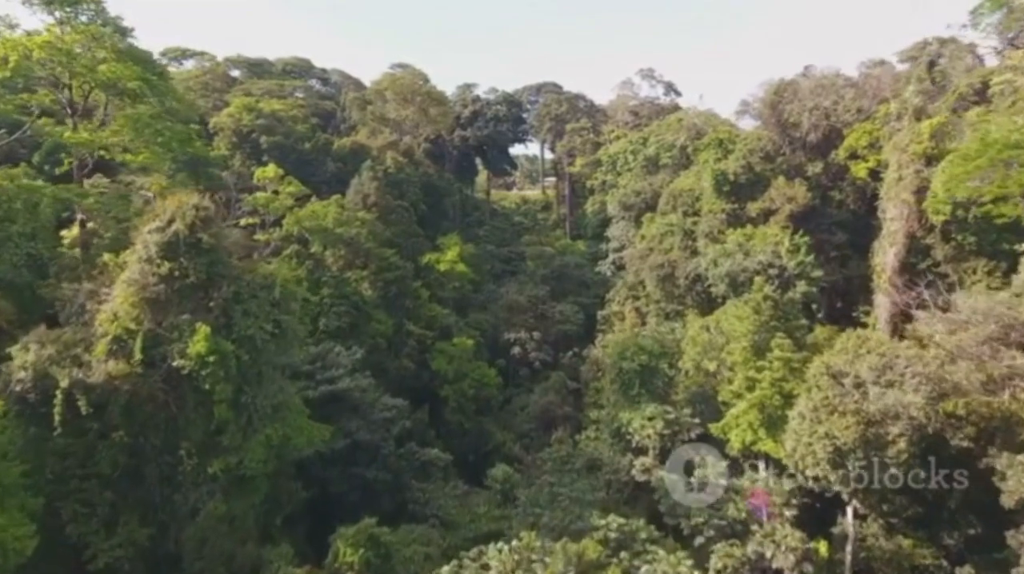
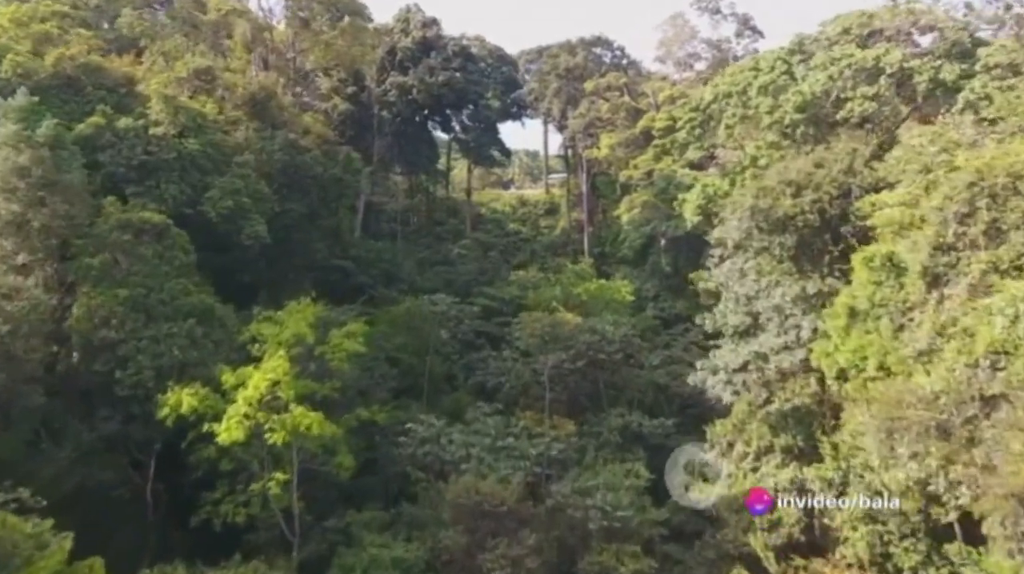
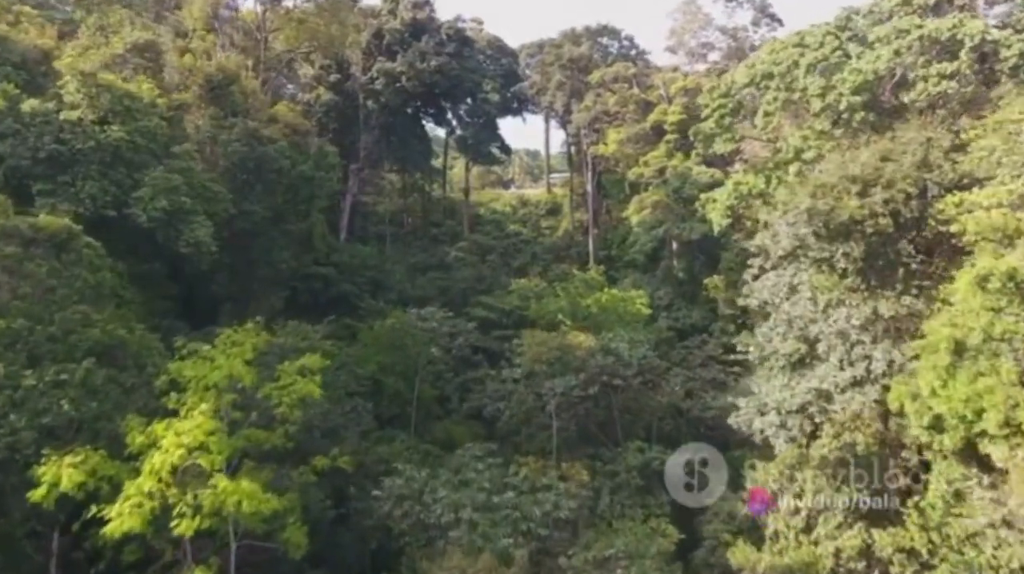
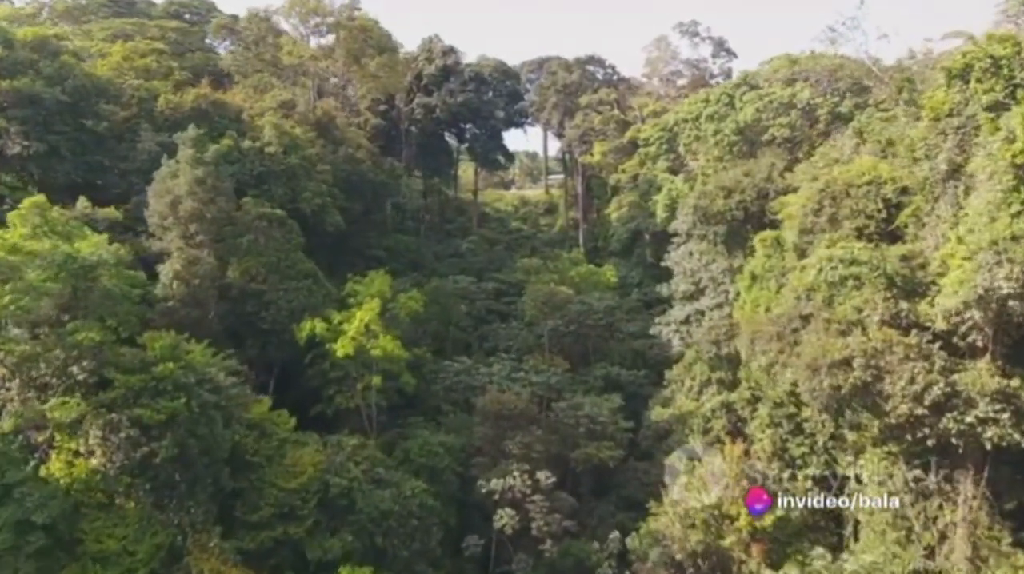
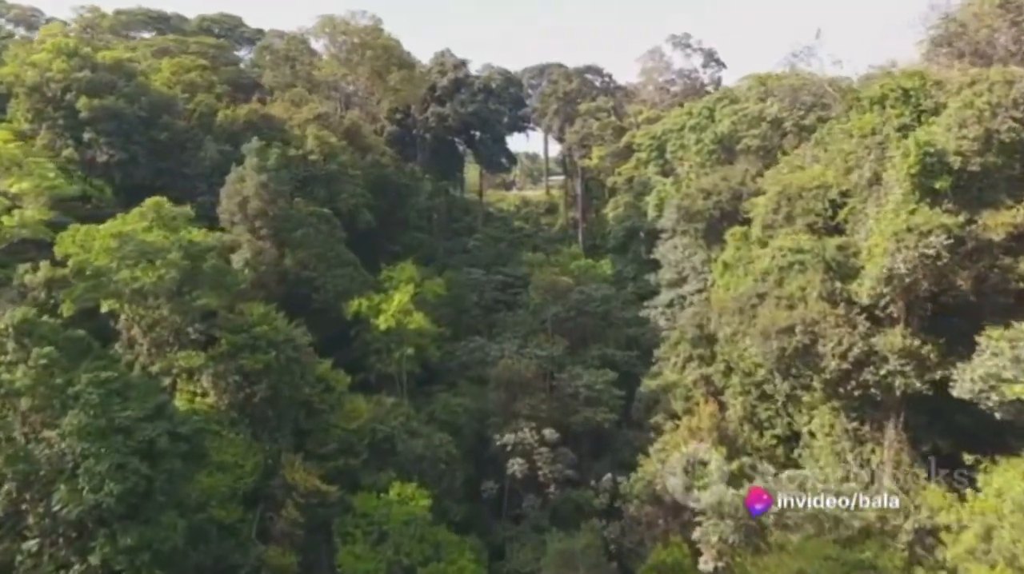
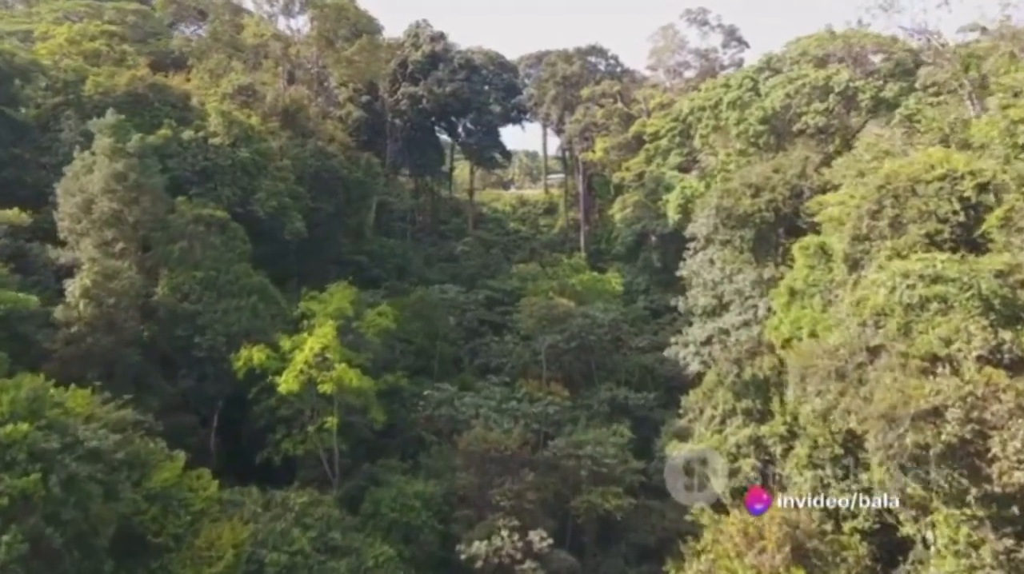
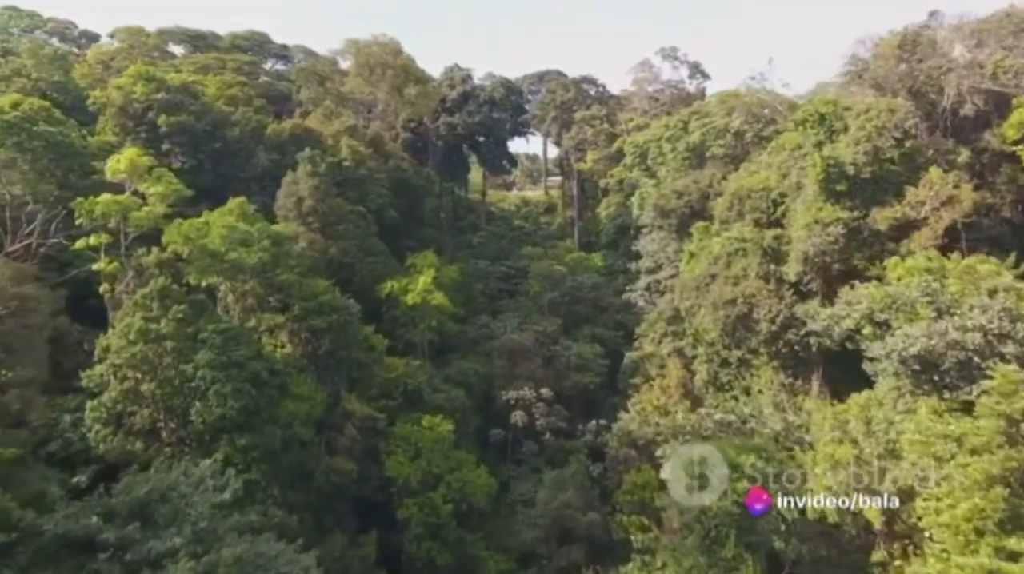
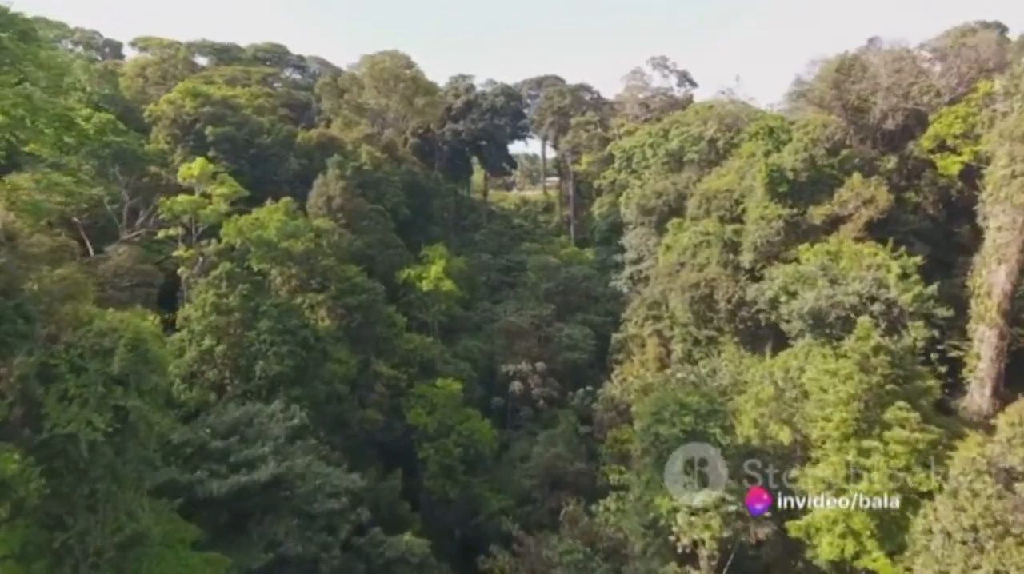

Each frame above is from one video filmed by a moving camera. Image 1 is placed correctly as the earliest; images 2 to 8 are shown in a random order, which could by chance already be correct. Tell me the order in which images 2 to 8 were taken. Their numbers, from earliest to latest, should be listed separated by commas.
8, 7, 5, 4, 6, 2, 3
